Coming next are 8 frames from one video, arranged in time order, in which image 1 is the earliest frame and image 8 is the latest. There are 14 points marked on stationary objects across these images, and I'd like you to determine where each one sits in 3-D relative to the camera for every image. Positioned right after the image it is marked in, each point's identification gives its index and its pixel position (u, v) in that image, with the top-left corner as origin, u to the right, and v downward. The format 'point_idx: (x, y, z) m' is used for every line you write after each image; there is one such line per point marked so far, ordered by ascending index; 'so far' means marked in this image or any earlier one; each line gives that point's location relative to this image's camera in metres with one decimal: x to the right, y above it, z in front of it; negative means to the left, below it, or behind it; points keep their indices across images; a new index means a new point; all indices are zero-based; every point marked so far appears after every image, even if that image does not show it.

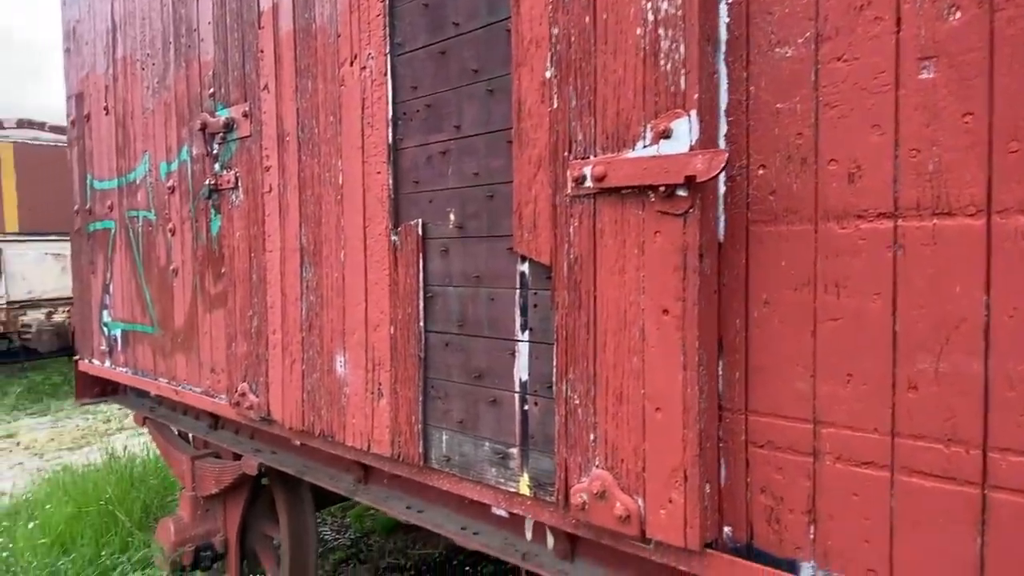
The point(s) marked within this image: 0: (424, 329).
0: (-0.3, -0.2, +2.4) m
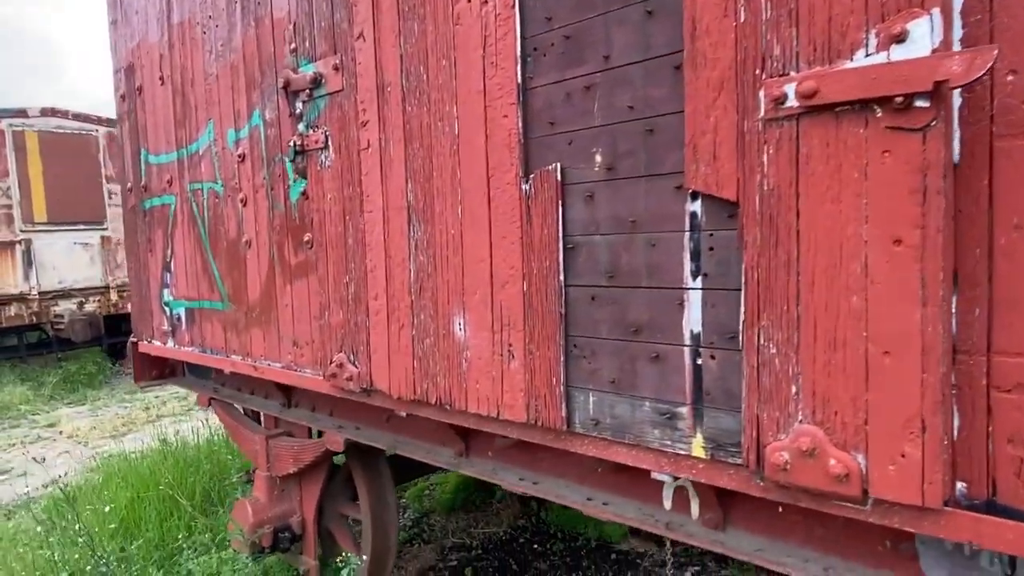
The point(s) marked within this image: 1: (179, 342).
0: (+0.2, 0.0, +2.2) m
1: (-2.4, -0.4, +4.7) m
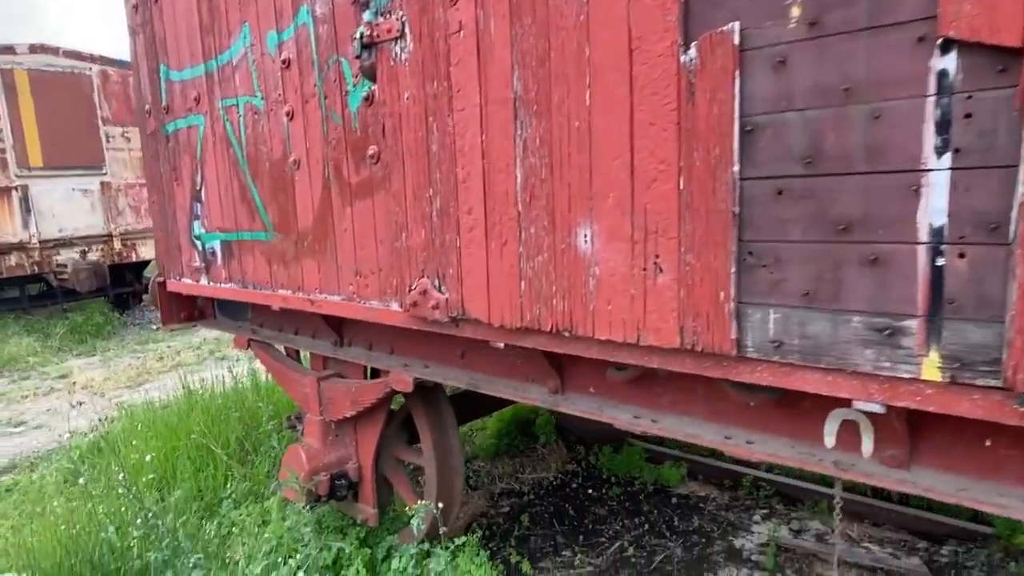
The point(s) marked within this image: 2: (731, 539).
0: (+0.6, +0.3, +1.8) m
1: (-1.9, +0.1, +4.3) m
2: (+1.5, -1.7, +4.6) m
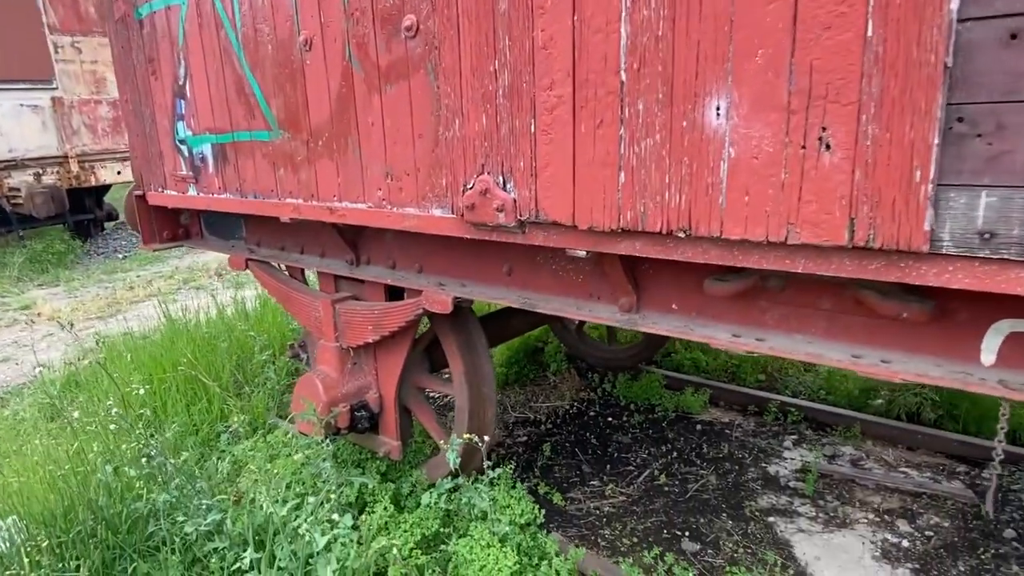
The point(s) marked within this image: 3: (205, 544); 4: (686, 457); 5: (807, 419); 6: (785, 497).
0: (+0.9, +0.6, +1.4) m
1: (-1.7, +0.6, +3.7) m
2: (+1.7, -1.2, +4.4) m
3: (-1.4, -1.1, +2.9) m
4: (+1.2, -1.2, +4.5) m
5: (+2.2, -1.0, +4.9) m
6: (+1.7, -1.3, +4.1) m
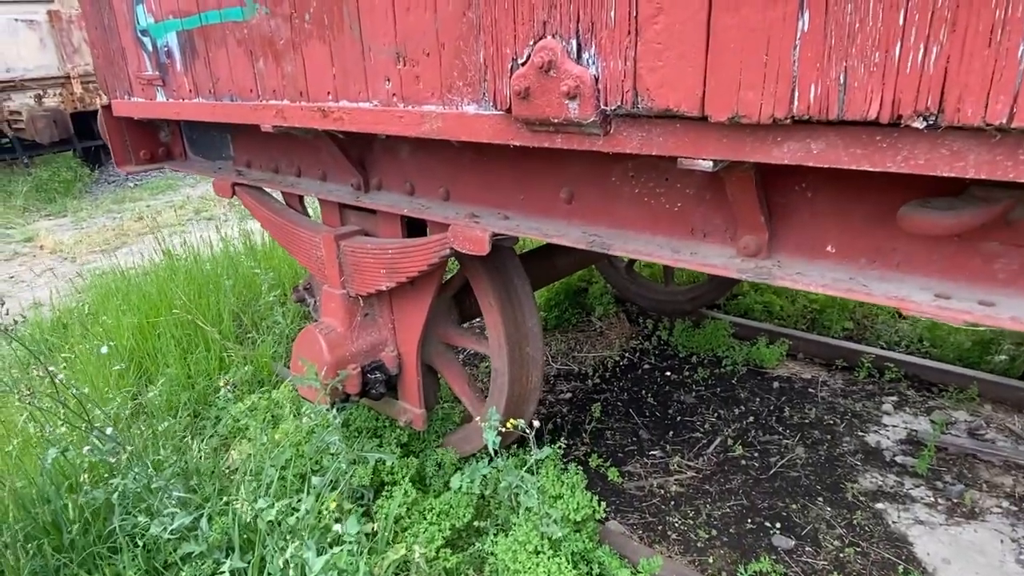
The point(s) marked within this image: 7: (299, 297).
0: (+1.1, +0.6, +0.5) m
1: (-1.5, +0.9, +3.0) m
2: (+1.9, -0.8, +3.6) m
3: (-1.2, -0.9, +2.3) m
4: (+1.4, -0.8, +3.8) m
5: (+2.4, -0.5, +4.1) m
6: (+1.9, -1.0, +3.3) m
7: (-1.5, -0.1, +4.5) m
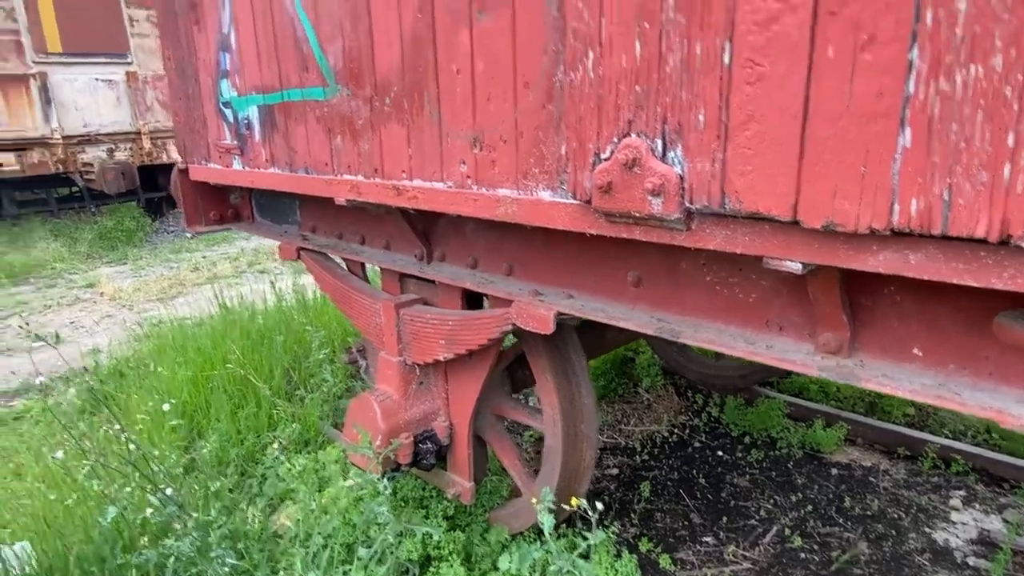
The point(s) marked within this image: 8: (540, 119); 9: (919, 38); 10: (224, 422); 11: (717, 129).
0: (+1.2, +0.5, +0.5) m
1: (-1.2, +0.6, +3.1) m
2: (+2.2, -1.3, +3.4) m
3: (-1.0, -1.1, +2.3) m
4: (+1.7, -1.2, +3.6) m
5: (+2.7, -1.1, +3.9) m
6: (+2.1, -1.4, +3.1) m
7: (-1.1, -0.5, +4.6) m
8: (+0.1, +0.5, +1.8) m
9: (+0.6, +0.4, +1.0) m
10: (-1.8, -0.8, +4.1) m
11: (+0.4, +0.3, +1.3) m
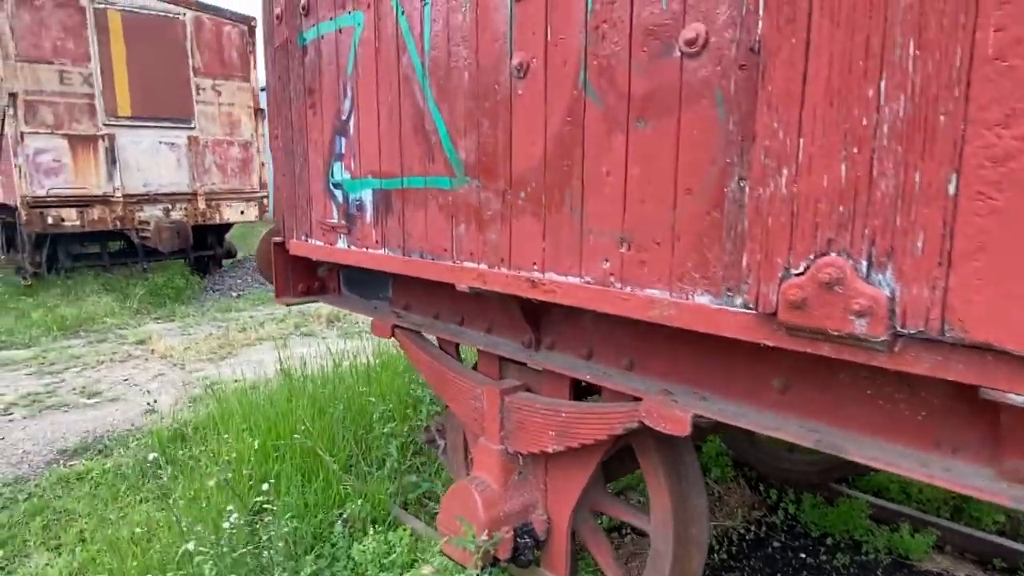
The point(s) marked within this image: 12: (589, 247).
0: (+1.6, +0.3, +0.5) m
1: (-0.7, +0.2, +3.1) m
2: (+2.6, -1.8, +3.2) m
3: (-0.6, -1.4, +2.2) m
4: (+2.1, -1.8, +3.4) m
5: (+3.1, -1.7, +3.6) m
6: (+2.5, -1.9, +2.9) m
7: (-0.6, -1.0, +4.5) m
8: (+0.5, +0.2, +1.8) m
9: (+1.1, +0.2, +1.0) m
10: (-1.4, -1.3, +4.1) m
11: (+0.8, +0.1, +1.3) m
12: (+0.2, +0.1, +2.1) m
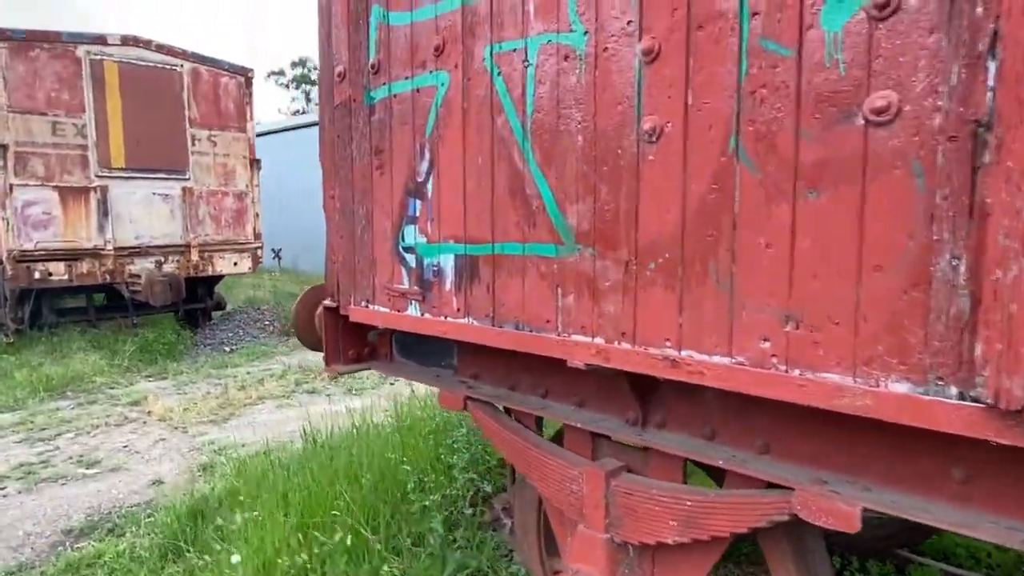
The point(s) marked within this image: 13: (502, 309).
0: (+2.1, +0.1, +0.4) m
1: (-0.3, -0.1, +2.9) m
2: (+3.0, -2.1, +3.0) m
3: (-0.2, -1.7, +1.9) m
4: (+2.5, -2.1, +3.2) m
5: (+3.5, -2.0, +3.5) m
6: (+3.0, -2.1, +2.7) m
7: (-0.3, -1.4, +4.2) m
8: (+1.0, 0.0, +1.6) m
9: (+1.5, 0.0, +0.9) m
10: (-1.0, -1.7, +3.7) m
11: (+1.3, -0.1, +1.2) m
12: (+0.7, -0.1, +1.9) m
13: (0.0, -0.1, +2.6) m
